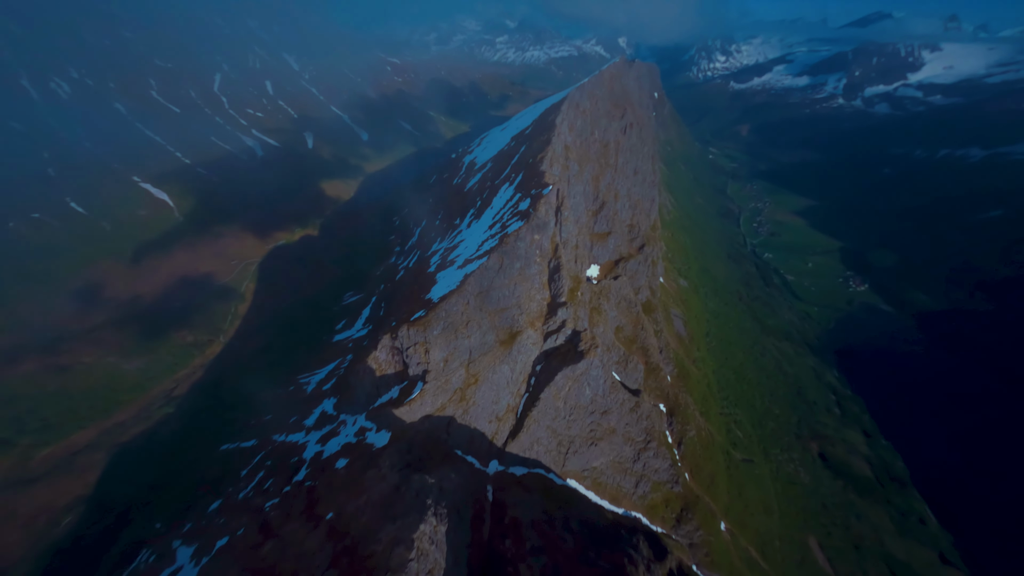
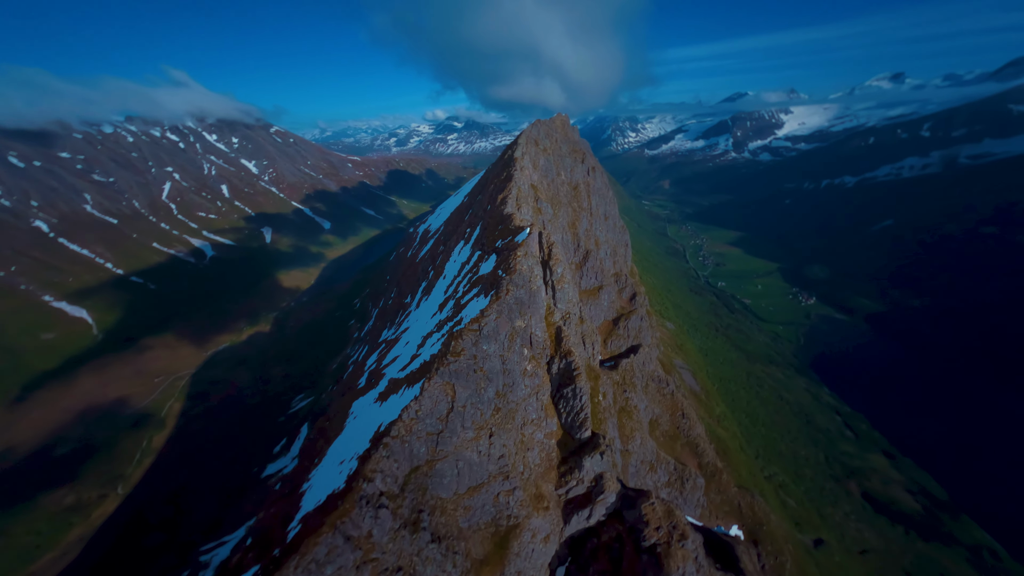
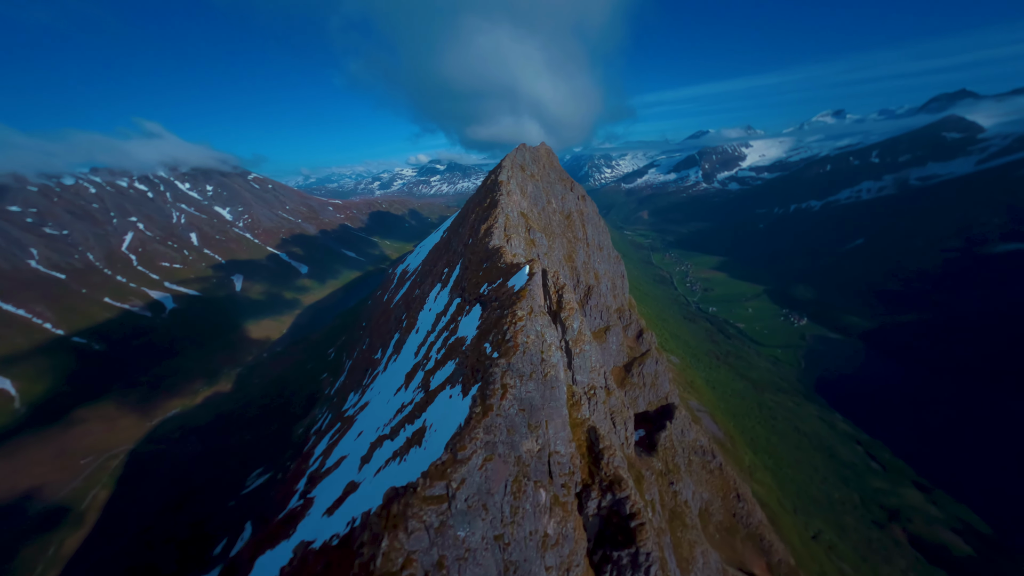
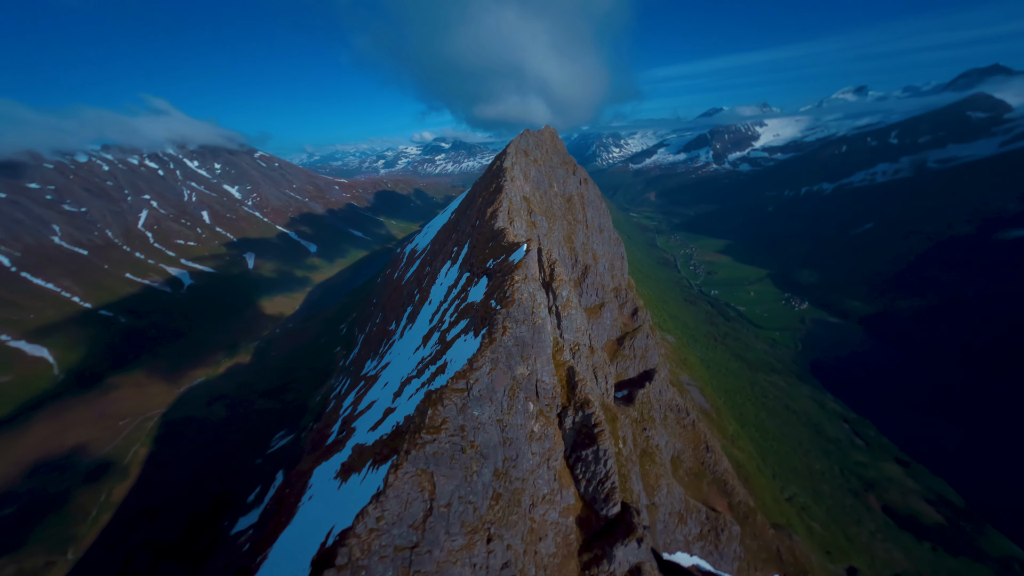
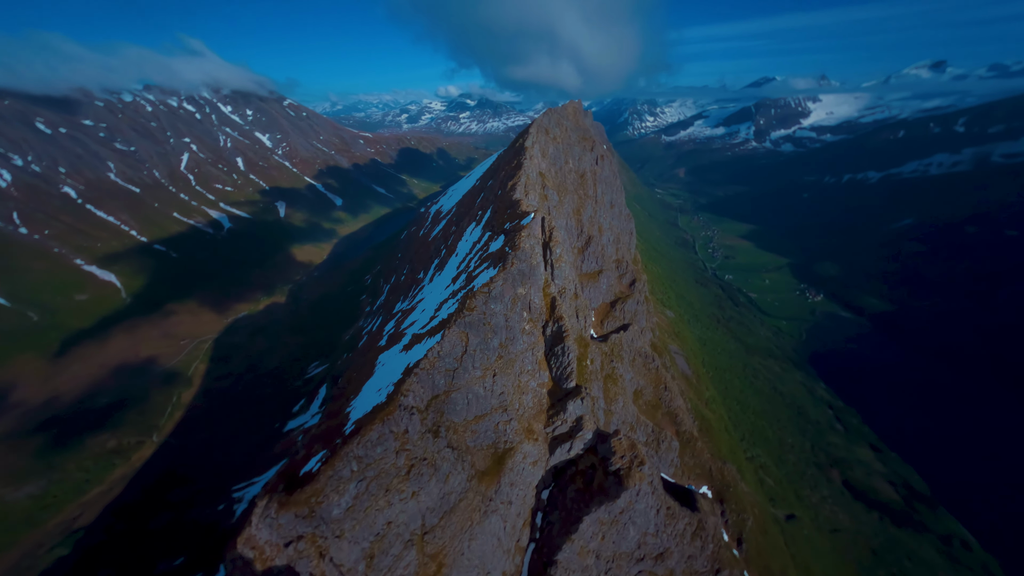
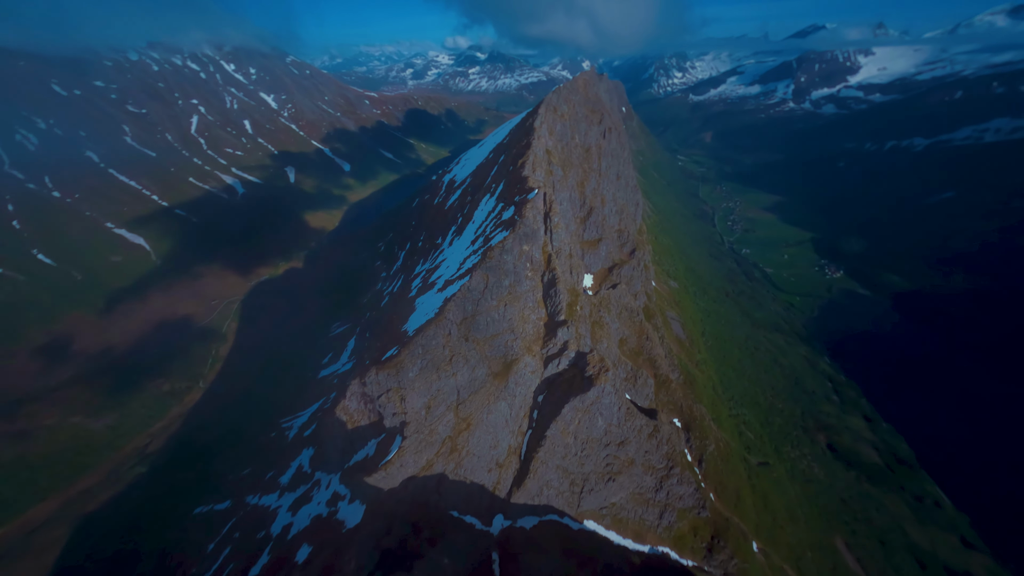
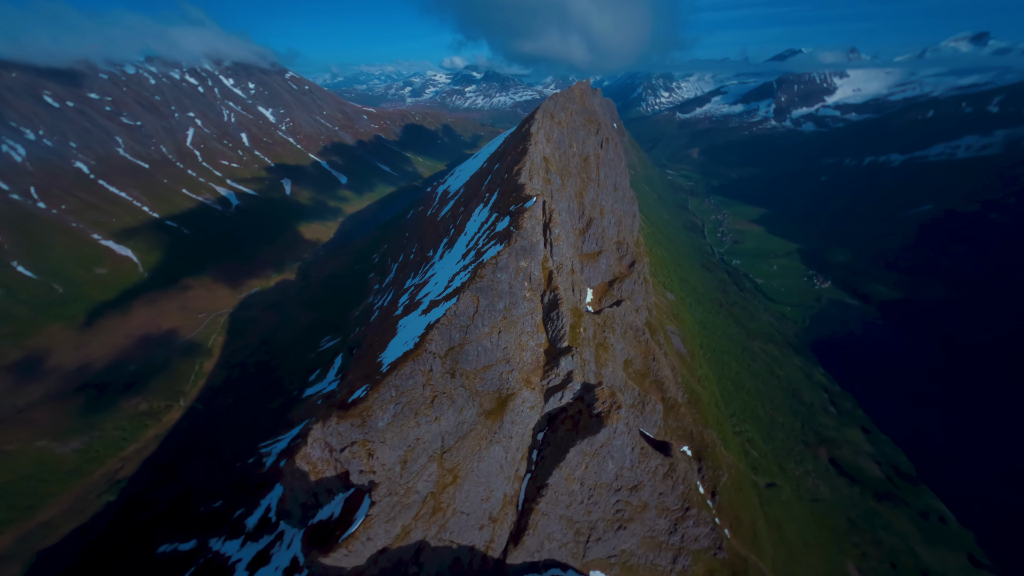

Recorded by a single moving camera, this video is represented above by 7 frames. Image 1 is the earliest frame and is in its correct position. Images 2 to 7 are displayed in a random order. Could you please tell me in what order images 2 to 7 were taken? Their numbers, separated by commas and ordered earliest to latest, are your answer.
6, 7, 5, 2, 4, 3
